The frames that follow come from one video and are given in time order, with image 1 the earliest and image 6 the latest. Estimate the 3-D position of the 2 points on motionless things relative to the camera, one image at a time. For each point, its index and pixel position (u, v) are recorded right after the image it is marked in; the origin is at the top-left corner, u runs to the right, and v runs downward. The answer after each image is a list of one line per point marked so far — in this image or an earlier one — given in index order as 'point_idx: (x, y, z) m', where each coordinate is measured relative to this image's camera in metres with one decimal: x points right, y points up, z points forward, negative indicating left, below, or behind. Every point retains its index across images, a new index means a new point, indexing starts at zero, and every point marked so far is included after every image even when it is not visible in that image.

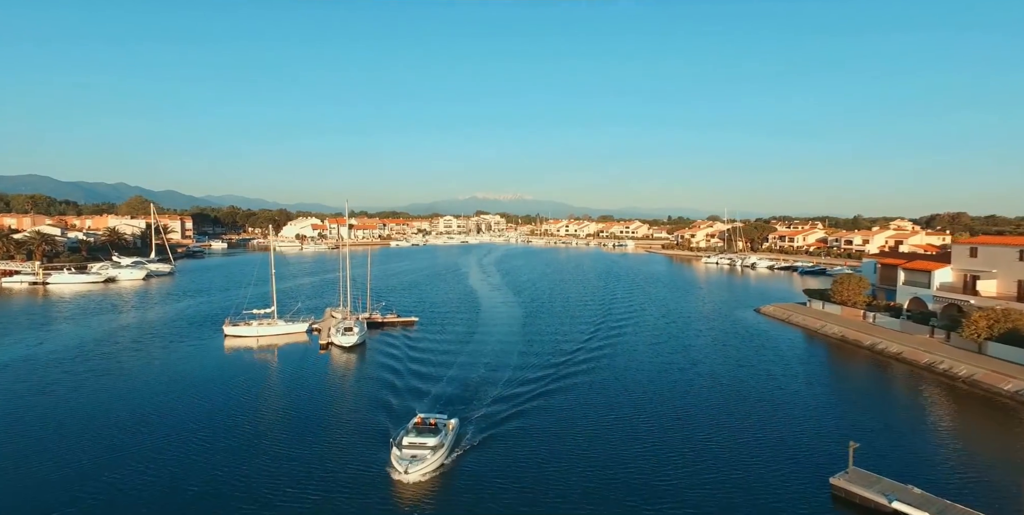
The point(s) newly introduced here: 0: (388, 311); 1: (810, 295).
0: (-3.8, -1.7, +17.2) m
1: (+9.4, -1.1, +17.7) m
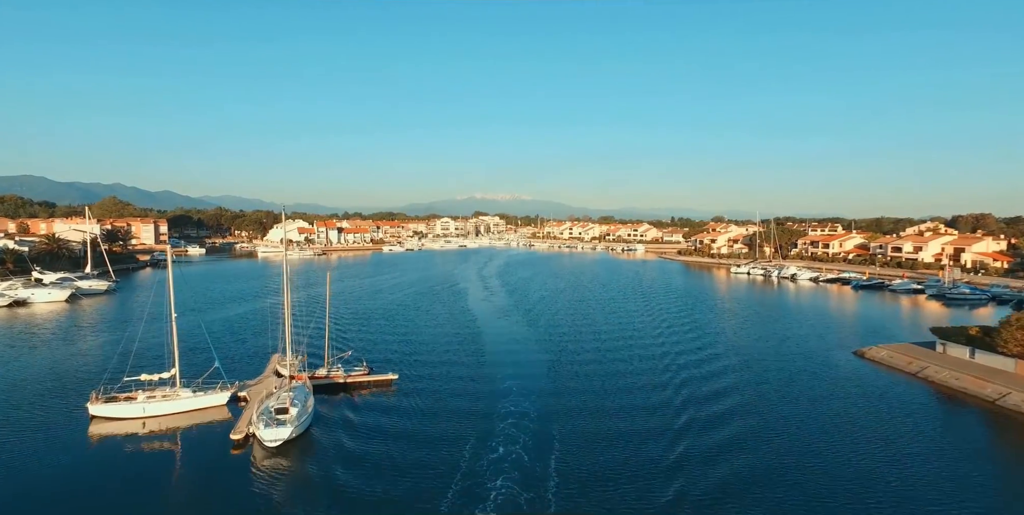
0: (-3.4, -2.3, +12.2) m
1: (+9.8, -1.7, +12.8) m
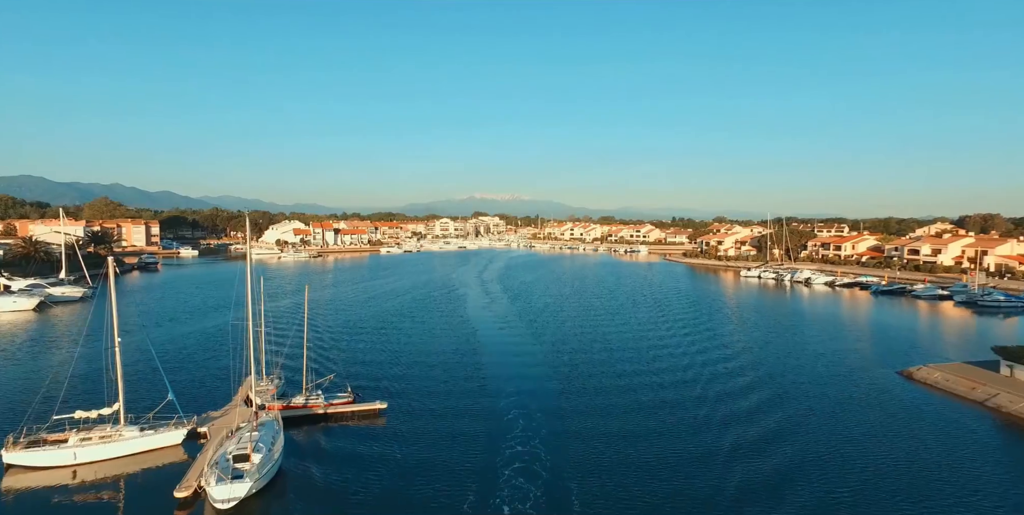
0: (-3.3, -2.5, +10.7) m
1: (+9.9, -1.9, +11.2) m
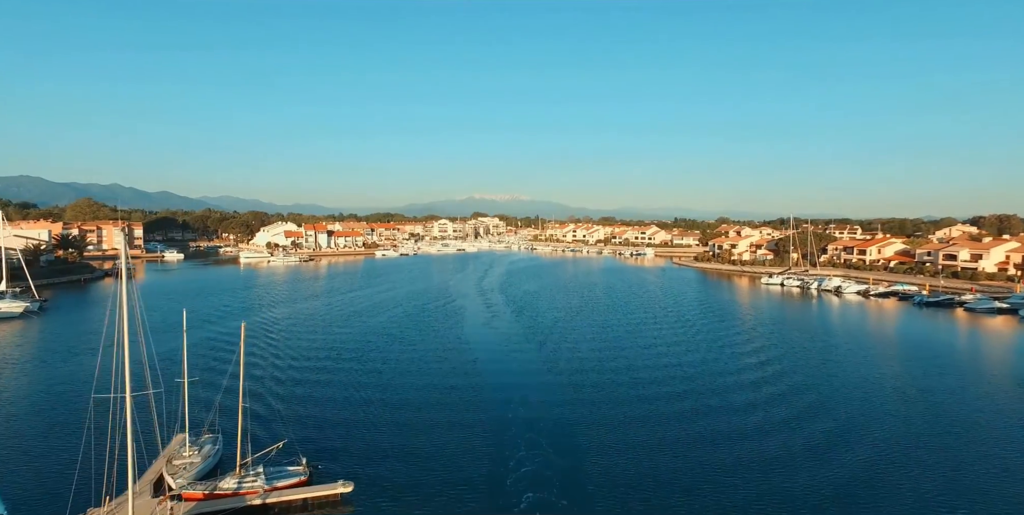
0: (-3.1, -2.9, +7.8) m
1: (+10.0, -2.3, +8.4) m
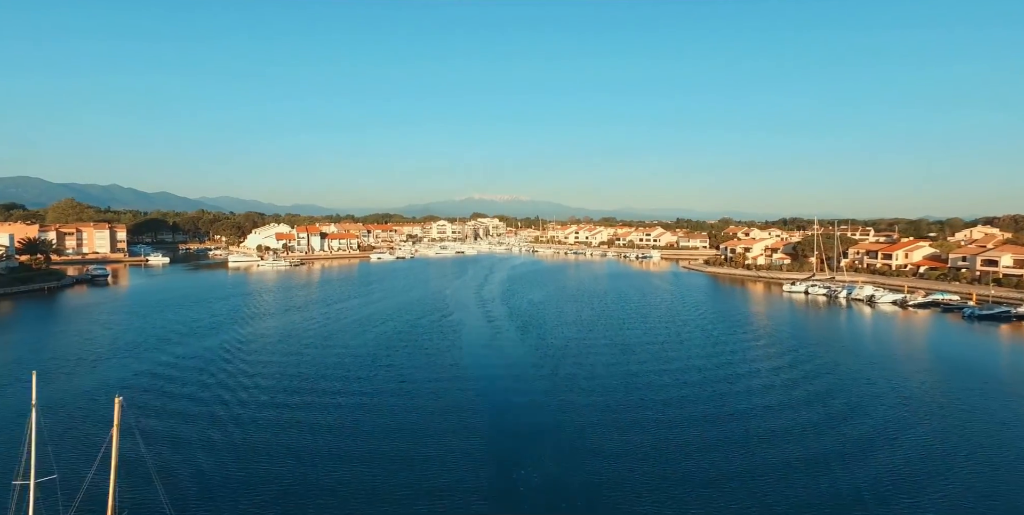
0: (-2.9, -3.2, +5.2) m
1: (+10.2, -2.6, +5.8) m
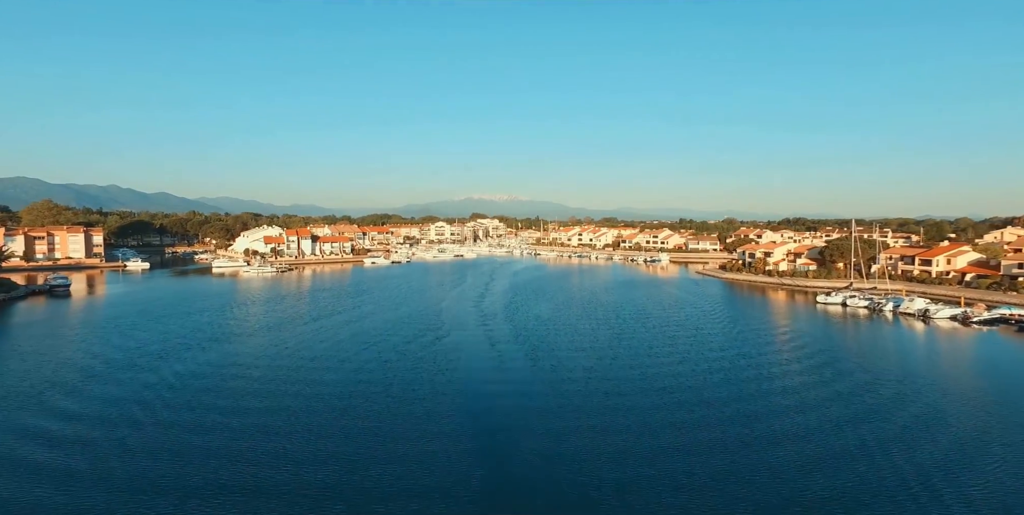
0: (-2.7, -3.6, +1.9) m
1: (+10.4, -3.0, +2.5) m
